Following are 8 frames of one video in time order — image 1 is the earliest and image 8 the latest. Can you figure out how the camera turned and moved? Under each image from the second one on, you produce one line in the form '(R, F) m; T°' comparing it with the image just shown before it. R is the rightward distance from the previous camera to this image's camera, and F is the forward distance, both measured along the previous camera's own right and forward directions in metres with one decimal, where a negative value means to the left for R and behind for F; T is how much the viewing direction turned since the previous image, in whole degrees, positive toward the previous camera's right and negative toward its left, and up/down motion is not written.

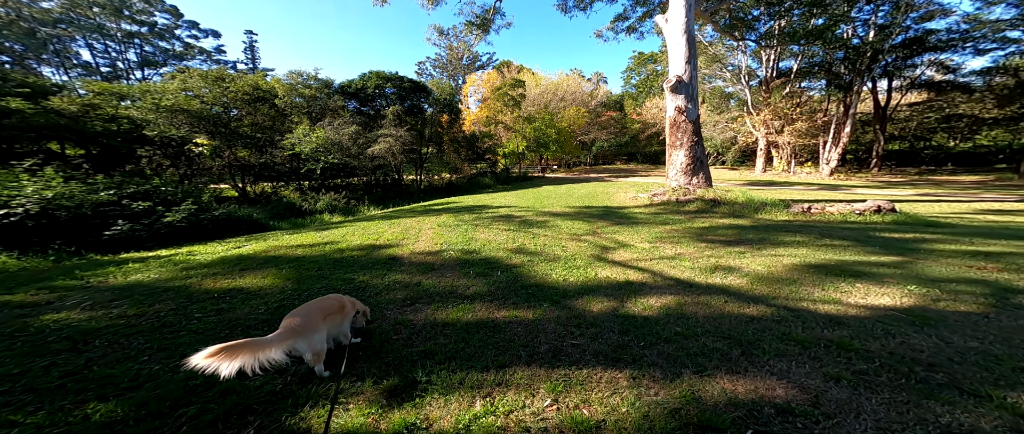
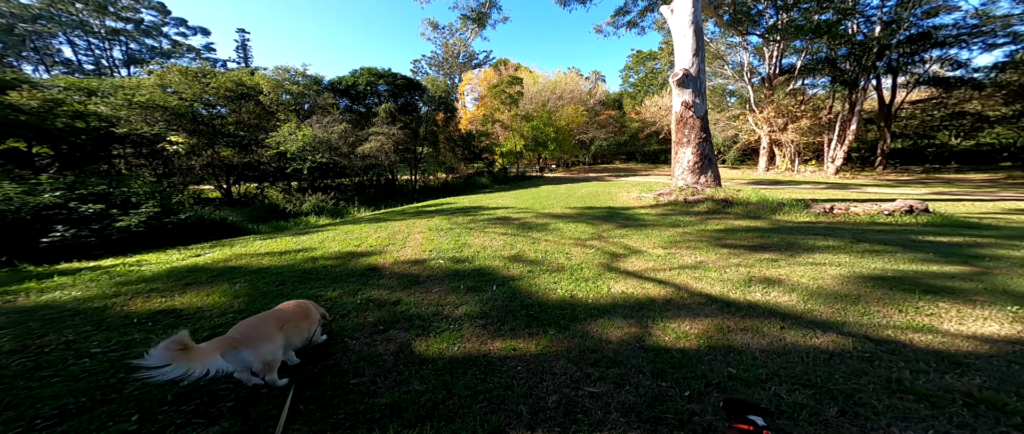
(0.0, +0.6) m; +1°
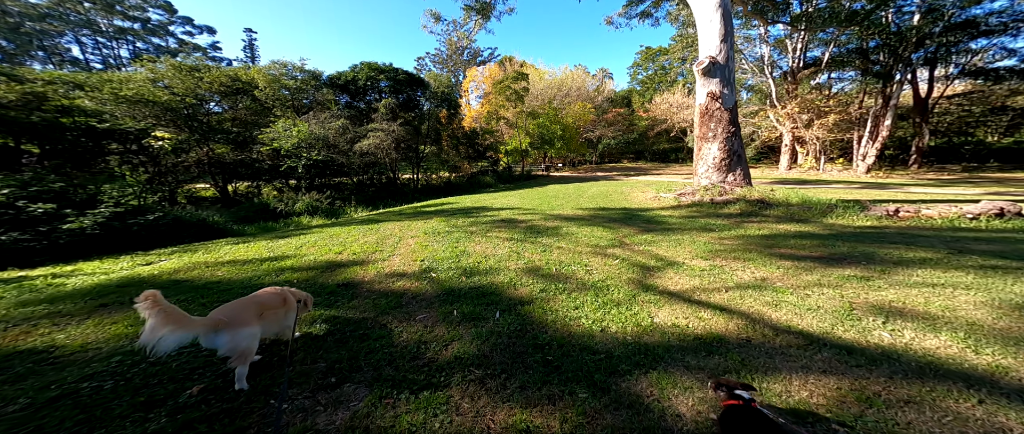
(0.0, +0.9) m; -1°
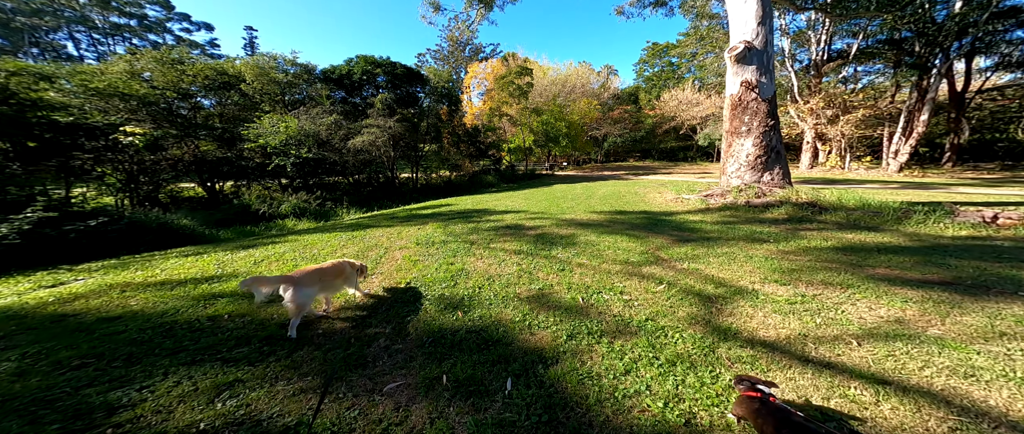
(-0.1, +1.0) m; 0°
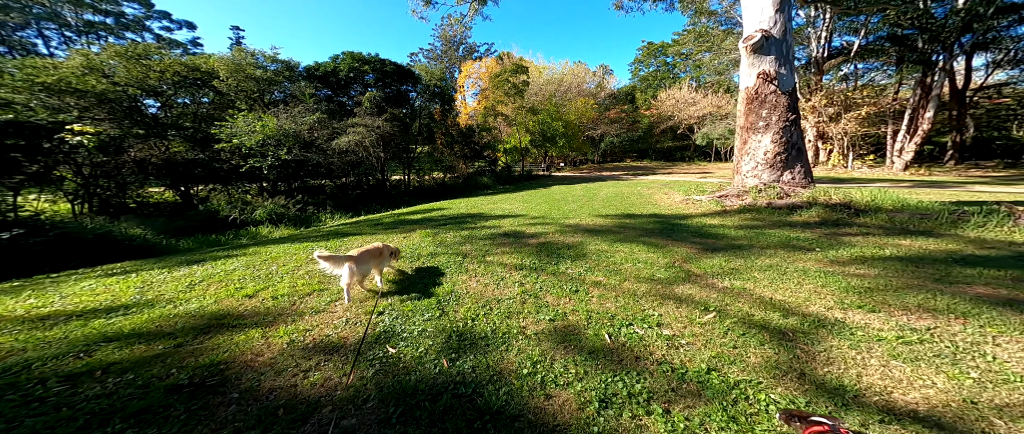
(-0.1, +0.8) m; +1°
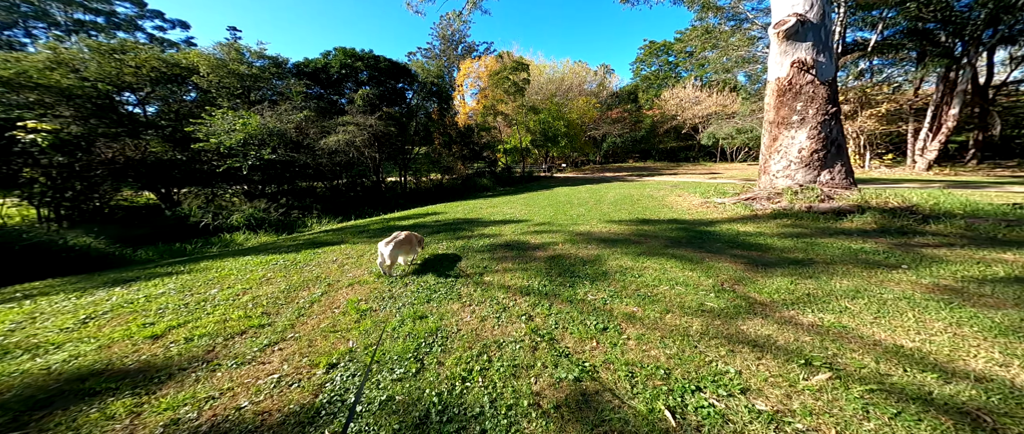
(0.0, +0.8) m; 0°
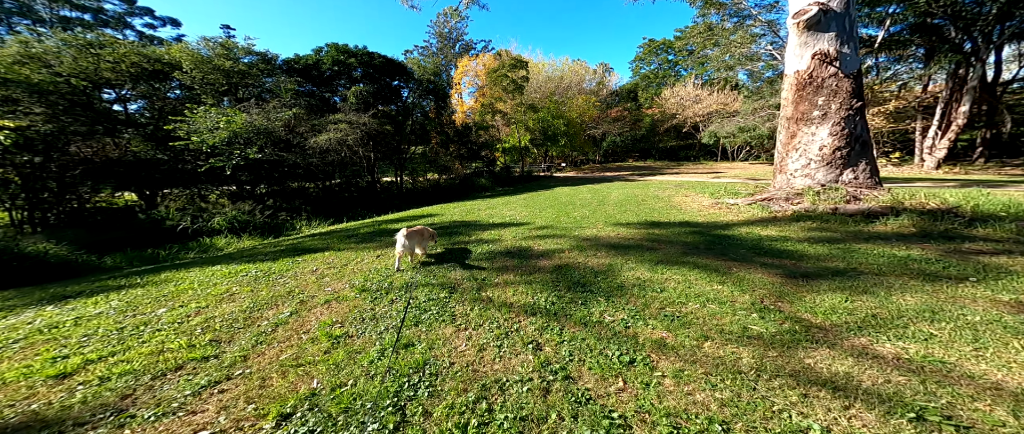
(0.0, +0.5) m; 0°
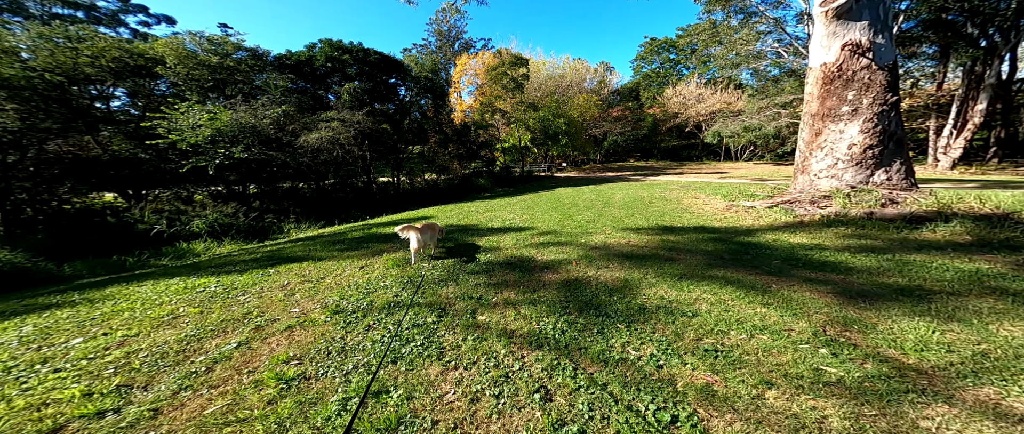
(0.0, +0.5) m; 0°
